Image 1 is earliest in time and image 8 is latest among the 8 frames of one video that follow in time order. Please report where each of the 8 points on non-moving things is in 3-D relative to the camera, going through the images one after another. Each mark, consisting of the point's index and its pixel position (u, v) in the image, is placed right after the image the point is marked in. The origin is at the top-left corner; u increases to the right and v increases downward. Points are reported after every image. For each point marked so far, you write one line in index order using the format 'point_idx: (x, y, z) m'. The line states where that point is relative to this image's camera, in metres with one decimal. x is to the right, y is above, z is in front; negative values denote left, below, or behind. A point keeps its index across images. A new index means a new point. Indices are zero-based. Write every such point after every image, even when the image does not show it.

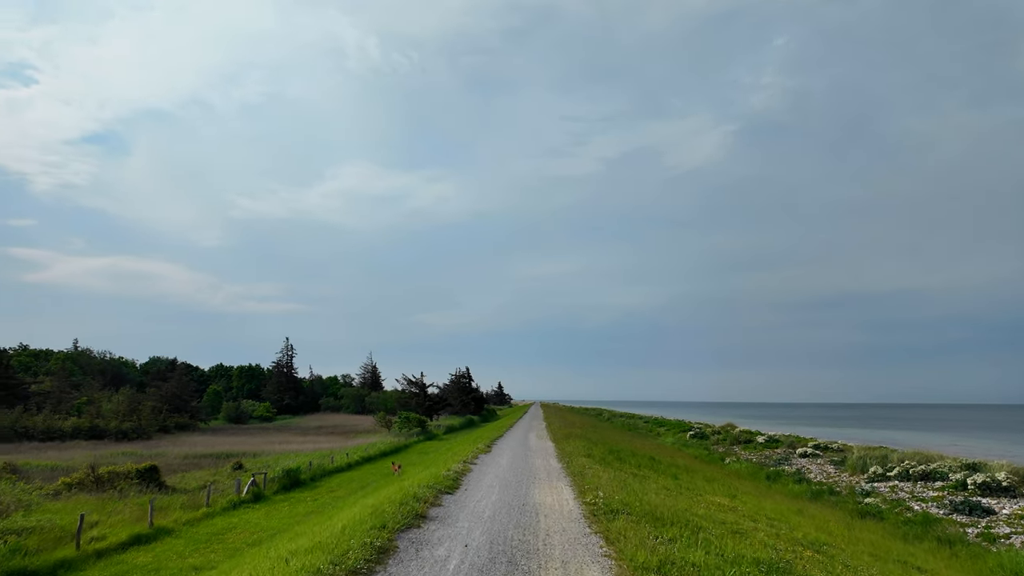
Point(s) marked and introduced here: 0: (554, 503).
0: (+1.2, -6.3, +14.1) m
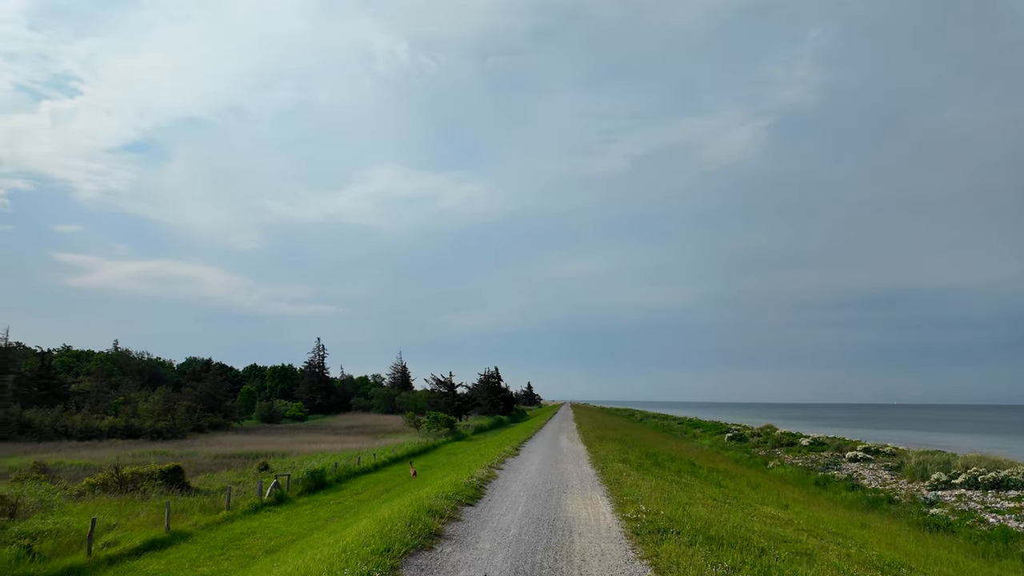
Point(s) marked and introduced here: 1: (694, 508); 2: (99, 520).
0: (+2.0, -6.0, +12.5) m
1: (+5.9, -7.1, +15.6) m
2: (-15.1, -8.5, +17.7) m
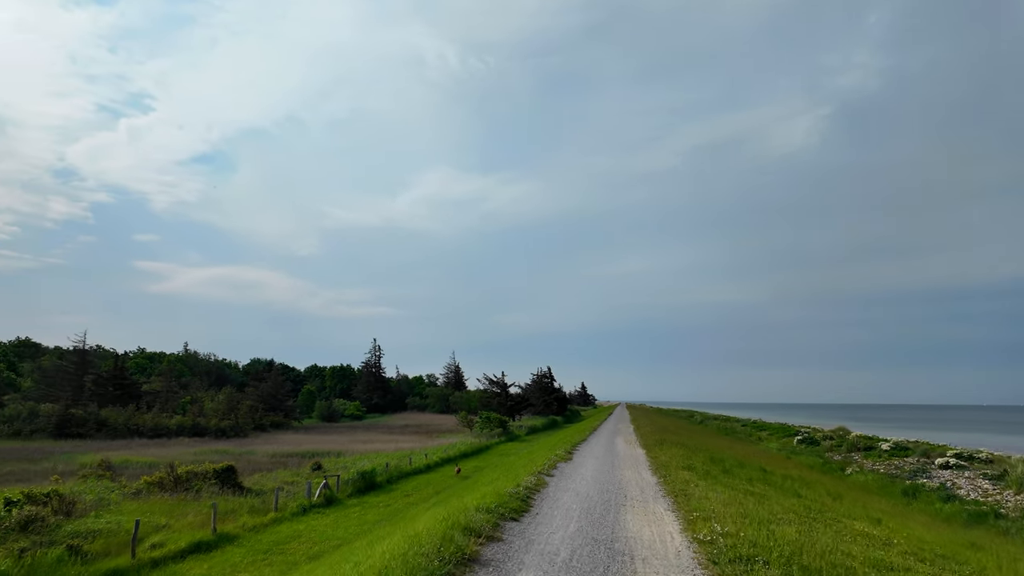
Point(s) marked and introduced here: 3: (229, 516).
0: (+3.2, -5.6, +10.7) m
1: (+7.3, -6.6, +13.4) m
2: (-13.3, -8.5, +17.6) m
3: (-11.5, -9.3, +19.6) m
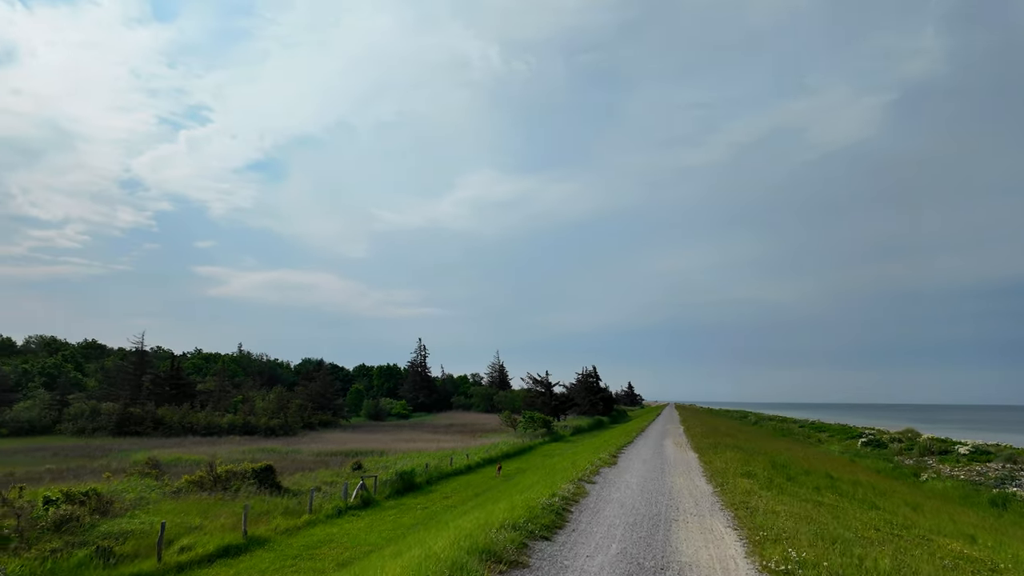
0: (+3.8, -5.2, +9.0) m
1: (+8.2, -6.1, +11.3) m
2: (-11.9, -8.4, +17.4) m
3: (-10.0, -9.1, +19.2) m
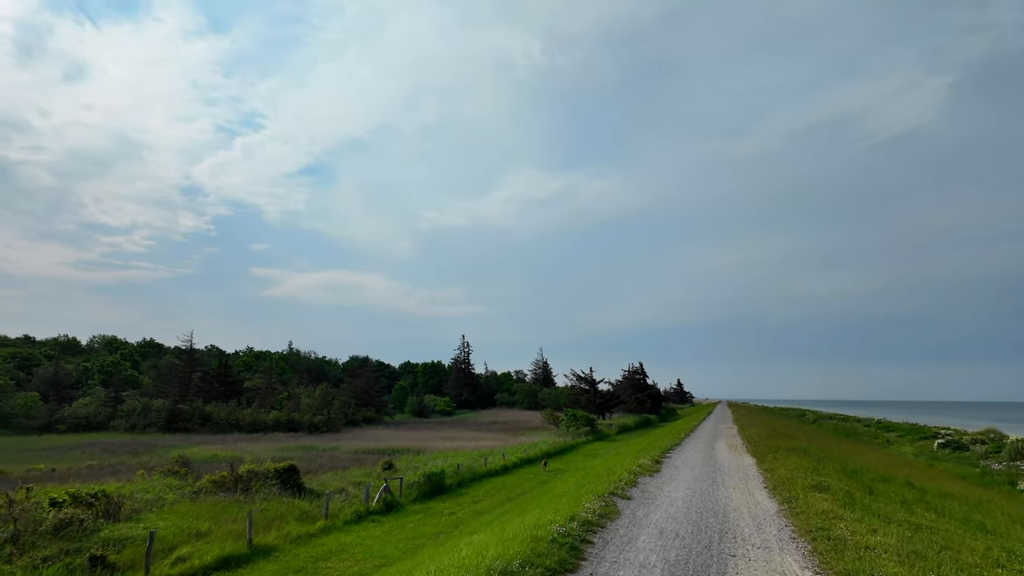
0: (+3.8, -4.7, +6.5) m
1: (+8.4, -5.5, +8.4) m
2: (-11.0, -8.1, +16.3) m
3: (-8.9, -8.8, +17.9) m
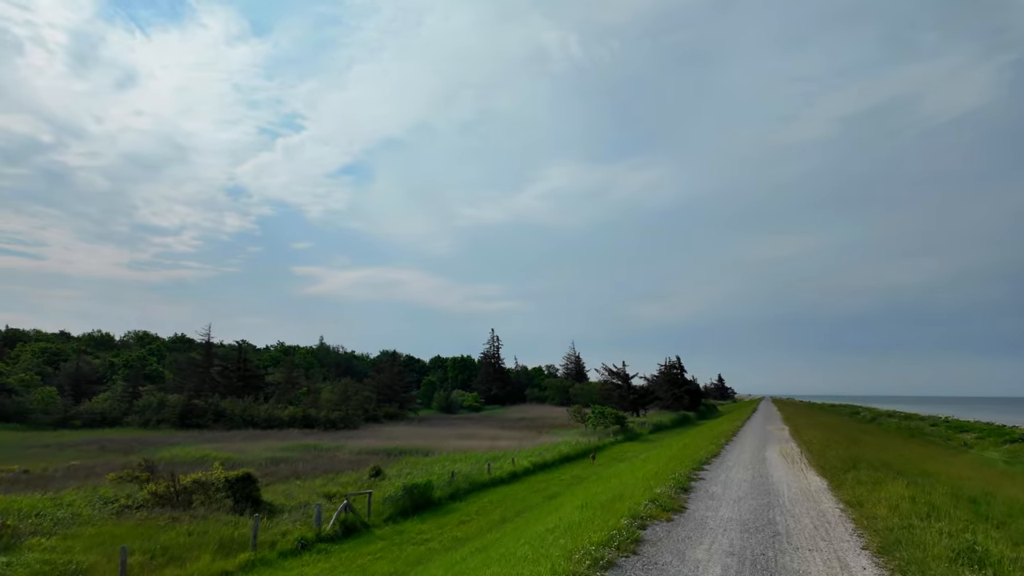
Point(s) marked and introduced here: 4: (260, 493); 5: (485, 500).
0: (+2.8, -3.8, +2.2) m
1: (+7.6, -4.6, +3.7) m
2: (-11.2, -7.3, +13.0) m
3: (-9.0, -8.0, +14.5) m
4: (-10.0, -8.4, +19.8) m
5: (-1.2, -9.8, +22.4) m
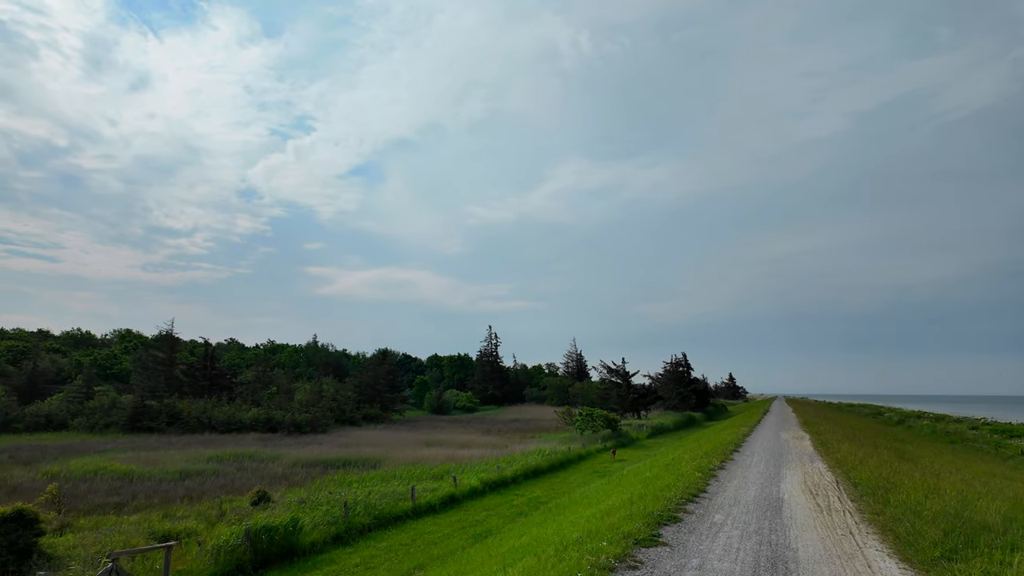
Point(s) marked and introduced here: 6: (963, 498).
0: (-0.5, -3.0, -2.6) m
1: (+4.3, -3.7, -1.2) m
2: (-14.3, -6.5, +8.6) m
3: (-12.0, -7.1, +9.9) m
4: (-12.9, -7.5, +15.3) m
5: (-4.1, -8.9, +17.7) m
6: (+12.3, -6.8, +14.3) m
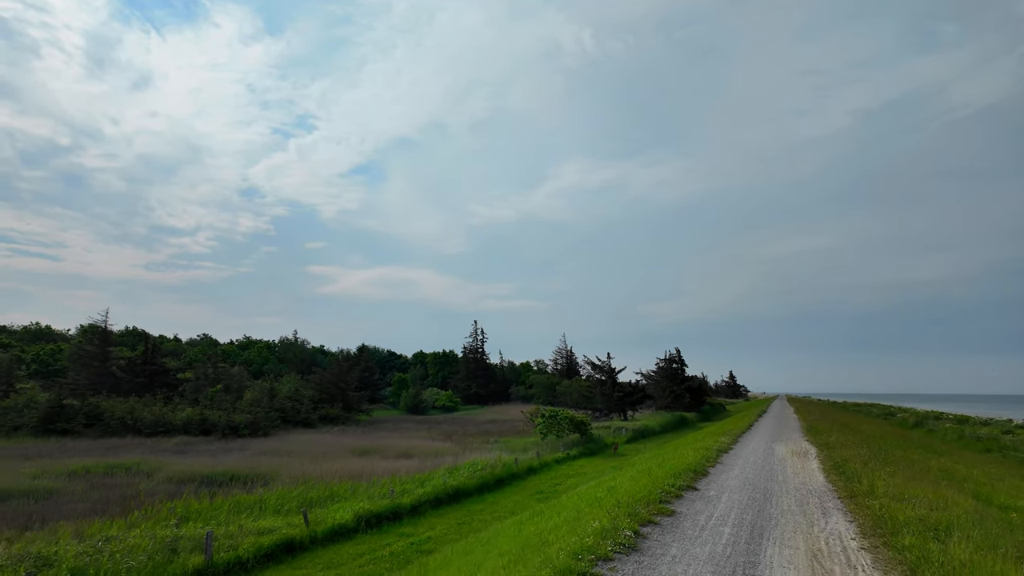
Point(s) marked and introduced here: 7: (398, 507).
0: (-5.0, -1.9, -7.6) m
1: (-0.2, -2.6, -6.2) m
2: (-18.6, -5.4, +3.7) m
3: (-16.3, -6.0, +5.1) m
4: (-17.2, -6.4, +10.4) m
5: (-8.3, -7.8, +12.8) m
6: (+8.0, -5.6, +9.2) m
7: (-4.3, -9.1, +21.1) m
